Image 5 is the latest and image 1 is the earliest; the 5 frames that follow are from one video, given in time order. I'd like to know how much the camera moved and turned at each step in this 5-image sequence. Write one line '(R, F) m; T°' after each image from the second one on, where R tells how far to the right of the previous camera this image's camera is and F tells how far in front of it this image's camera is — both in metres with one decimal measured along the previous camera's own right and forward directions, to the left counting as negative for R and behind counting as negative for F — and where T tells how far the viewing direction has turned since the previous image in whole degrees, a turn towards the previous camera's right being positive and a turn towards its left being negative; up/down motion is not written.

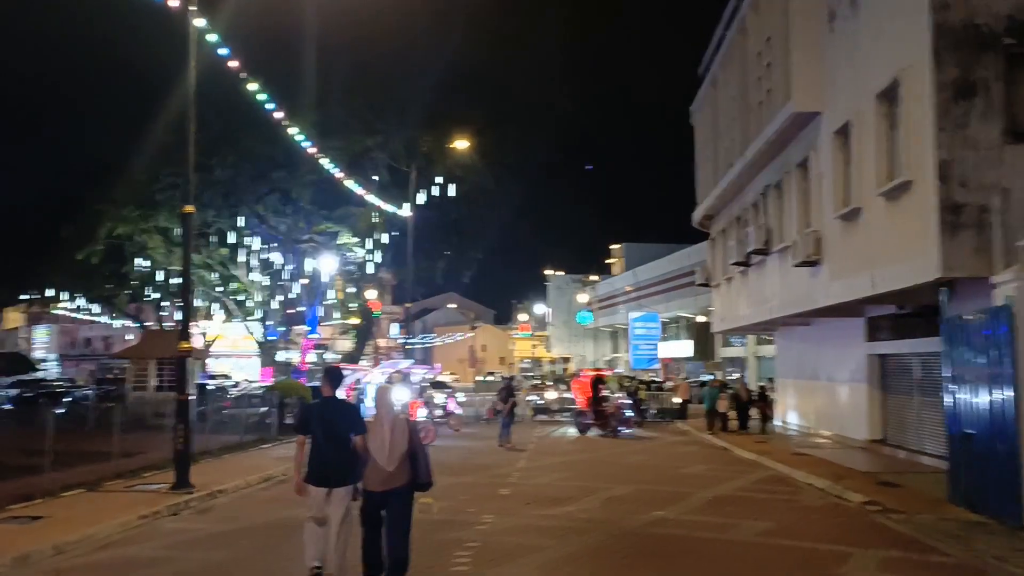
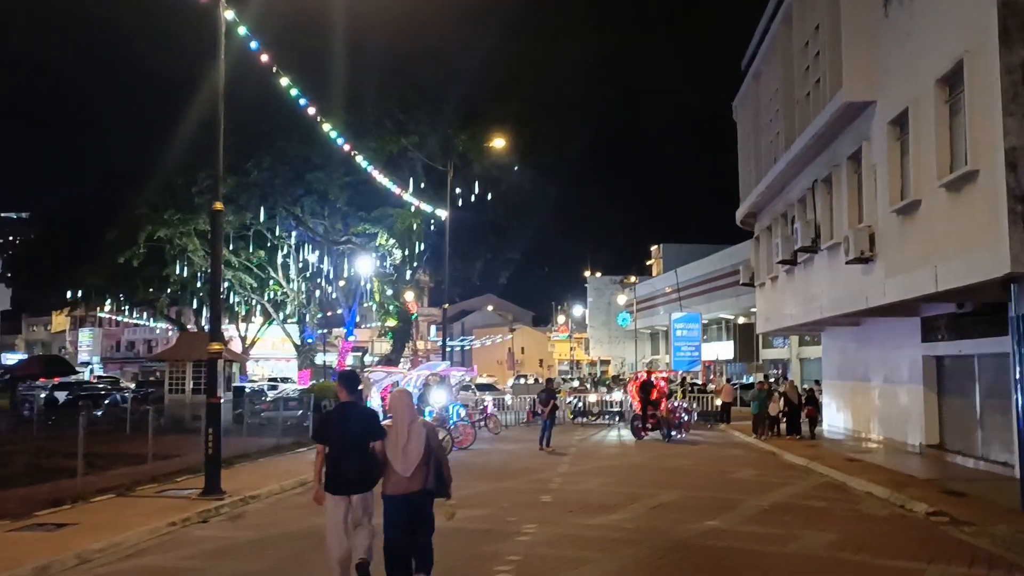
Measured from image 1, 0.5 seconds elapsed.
(0.0, +0.5) m; -2°
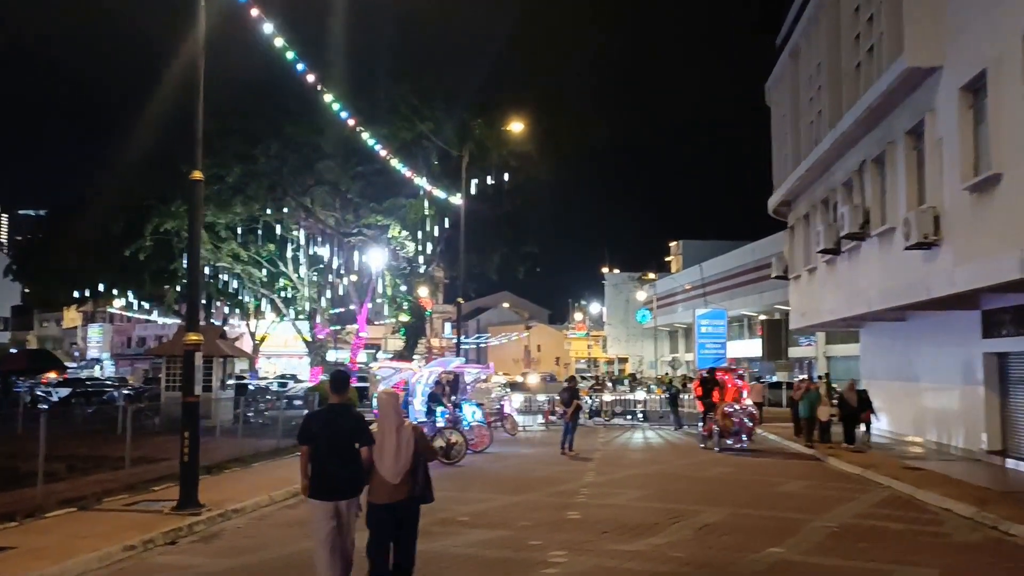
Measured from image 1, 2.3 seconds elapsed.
(-0.1, +1.8) m; -1°
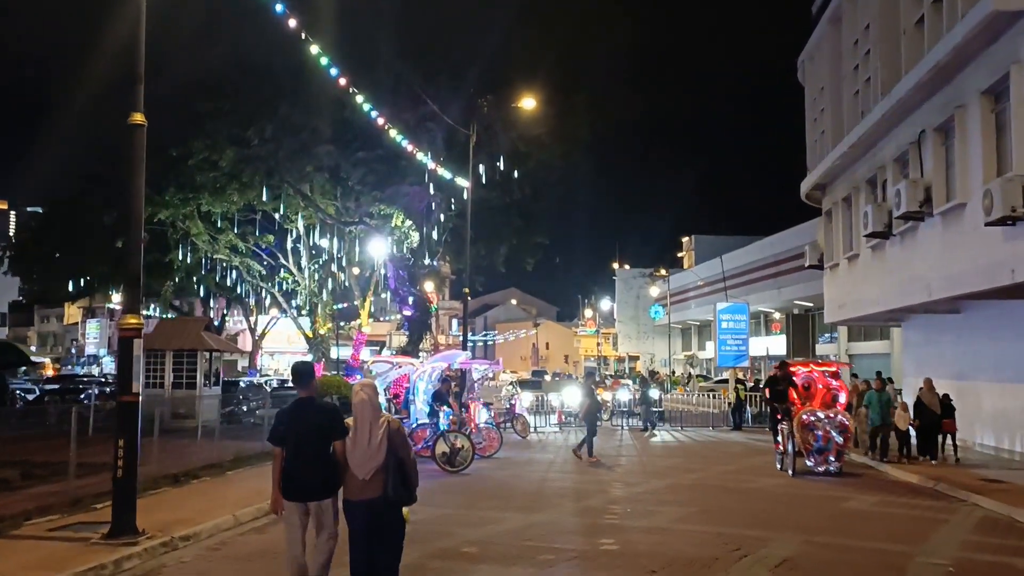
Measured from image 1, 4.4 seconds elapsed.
(-0.1, +2.3) m; 0°
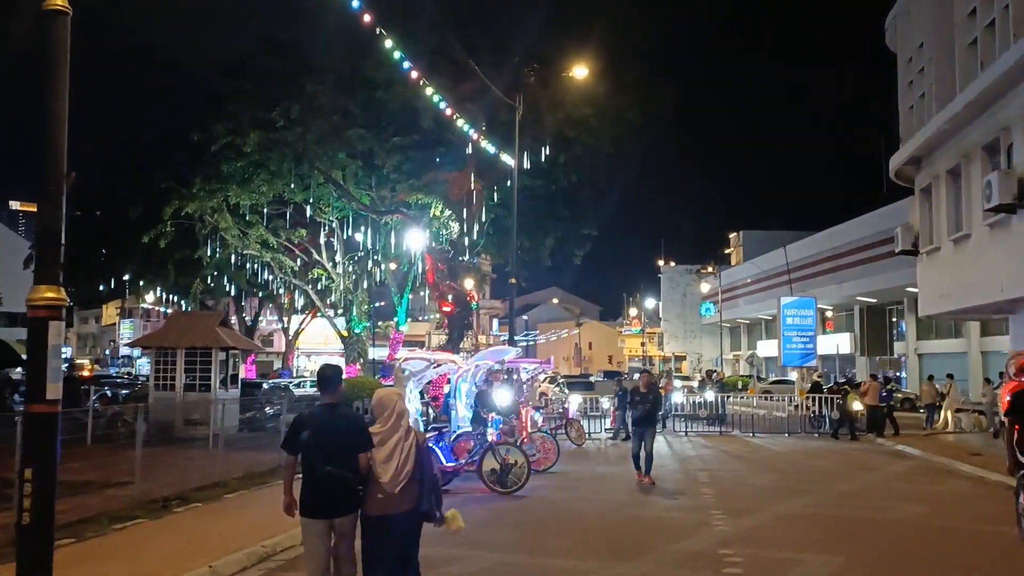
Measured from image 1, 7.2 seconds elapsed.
(-0.4, +2.9) m; -2°
